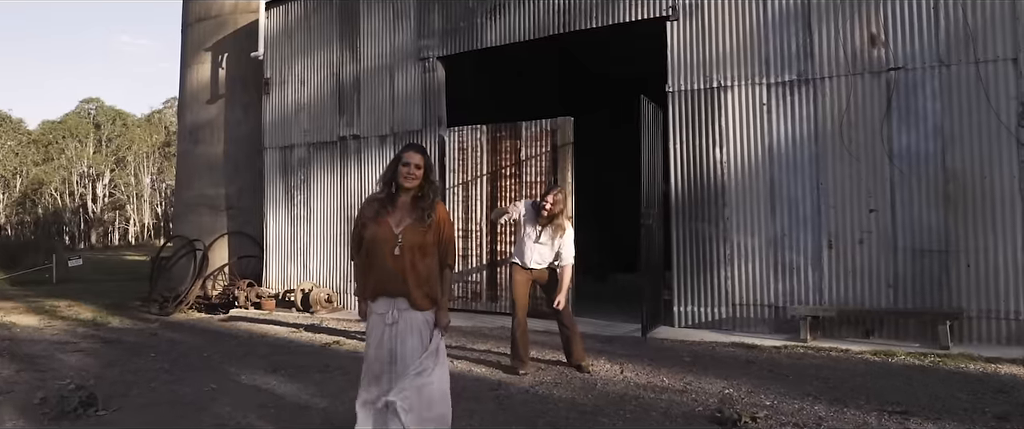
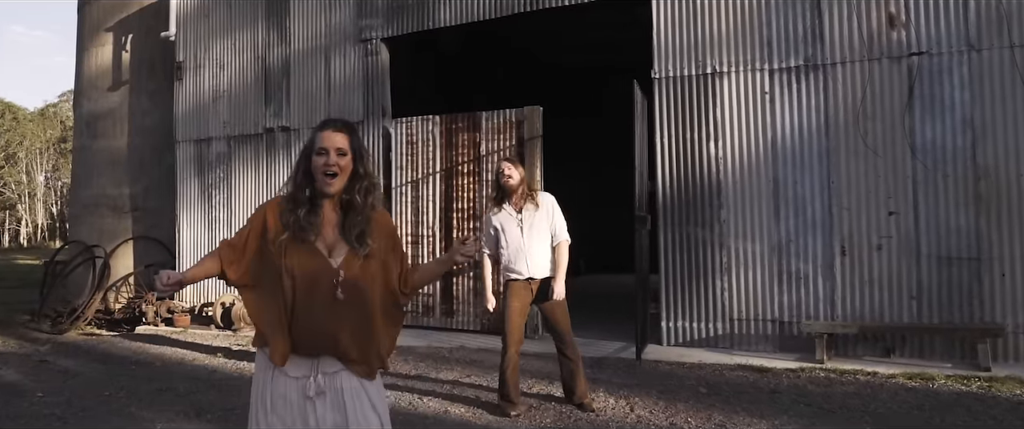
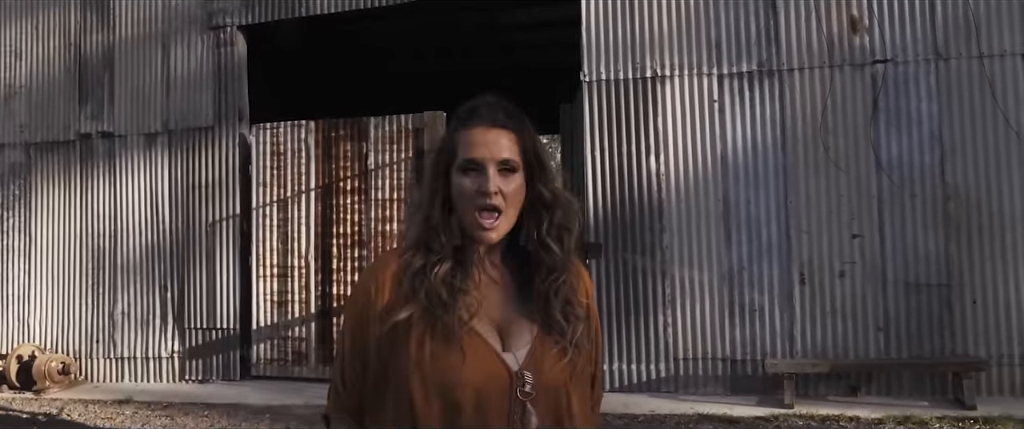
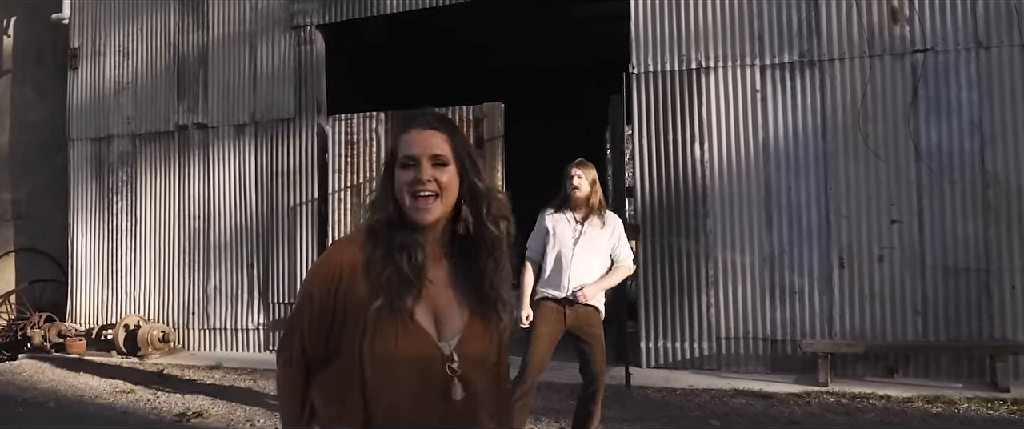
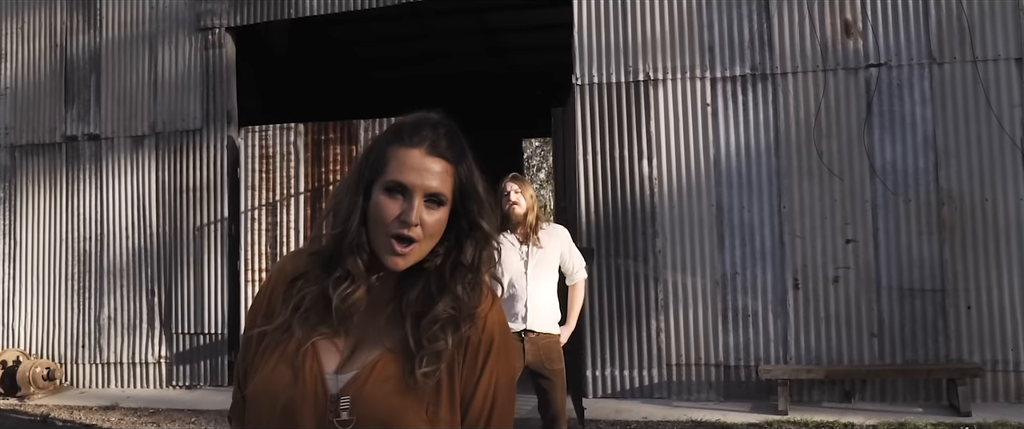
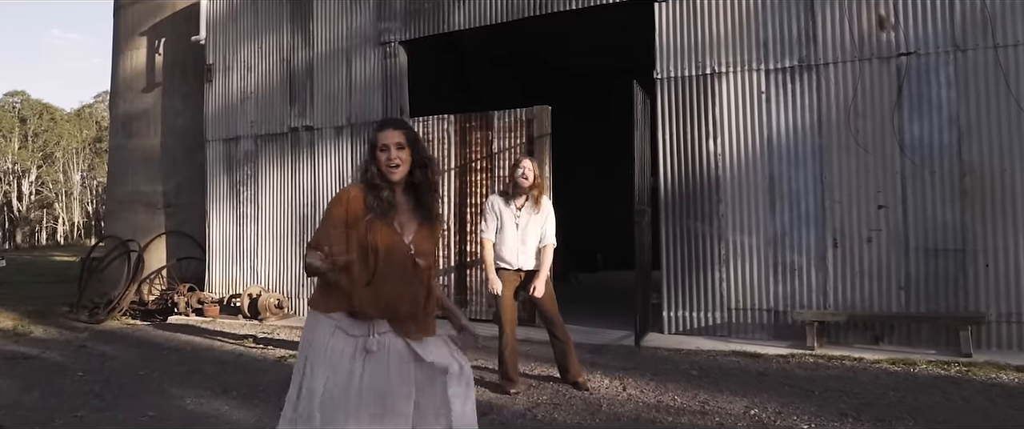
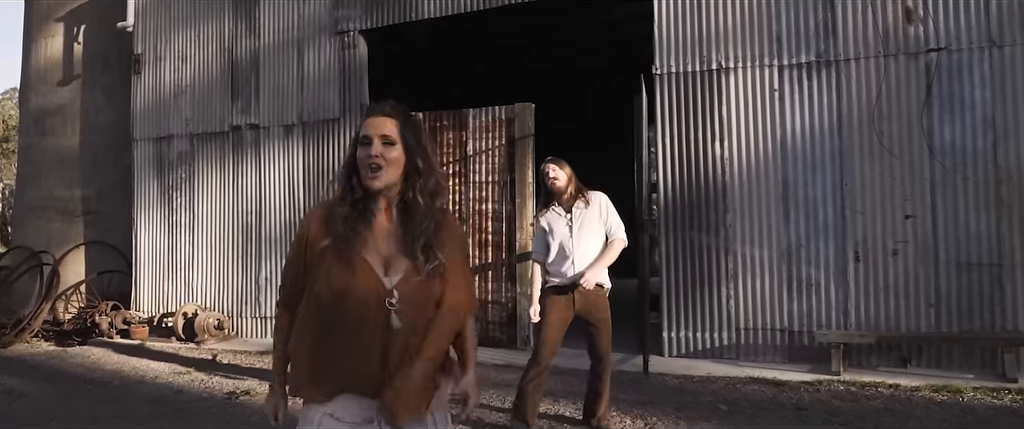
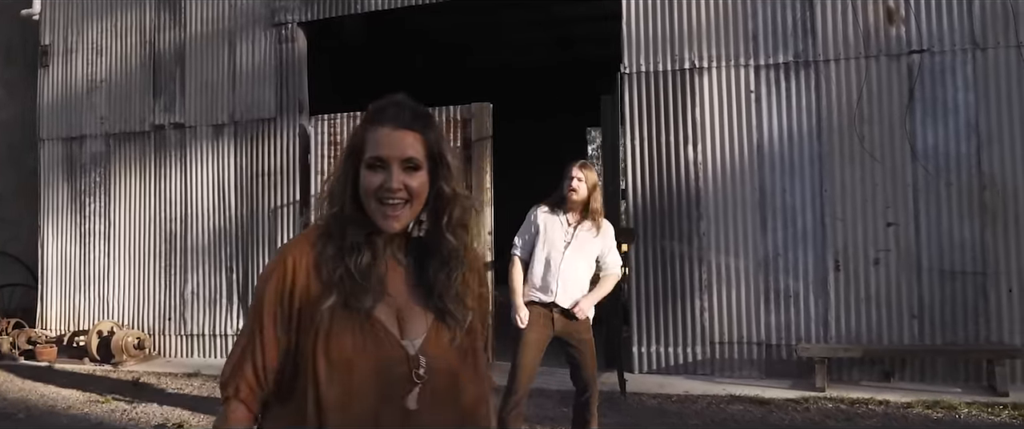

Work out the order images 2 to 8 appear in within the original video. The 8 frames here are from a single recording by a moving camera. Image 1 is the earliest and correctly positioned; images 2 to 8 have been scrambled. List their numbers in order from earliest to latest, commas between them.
6, 2, 7, 4, 8, 3, 5
